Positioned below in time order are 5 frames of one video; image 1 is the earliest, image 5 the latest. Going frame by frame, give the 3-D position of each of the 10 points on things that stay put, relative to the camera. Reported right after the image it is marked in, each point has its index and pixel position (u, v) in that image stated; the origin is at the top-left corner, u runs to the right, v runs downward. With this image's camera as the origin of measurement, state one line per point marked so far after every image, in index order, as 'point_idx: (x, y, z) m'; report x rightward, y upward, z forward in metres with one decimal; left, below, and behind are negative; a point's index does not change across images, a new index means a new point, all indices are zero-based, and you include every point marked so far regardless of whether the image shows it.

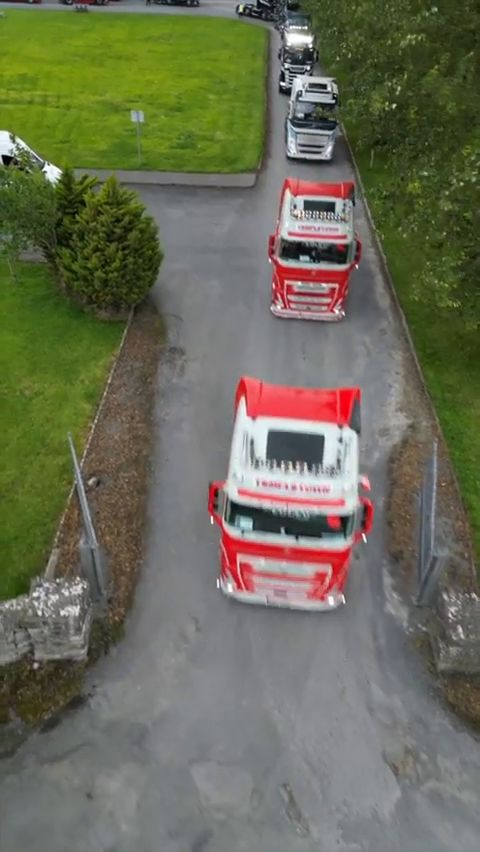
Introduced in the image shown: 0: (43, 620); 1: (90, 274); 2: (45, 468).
0: (-2.7, -2.7, +8.1) m
1: (-3.8, +3.8, +14.9) m
2: (-3.8, -0.8, +11.5) m
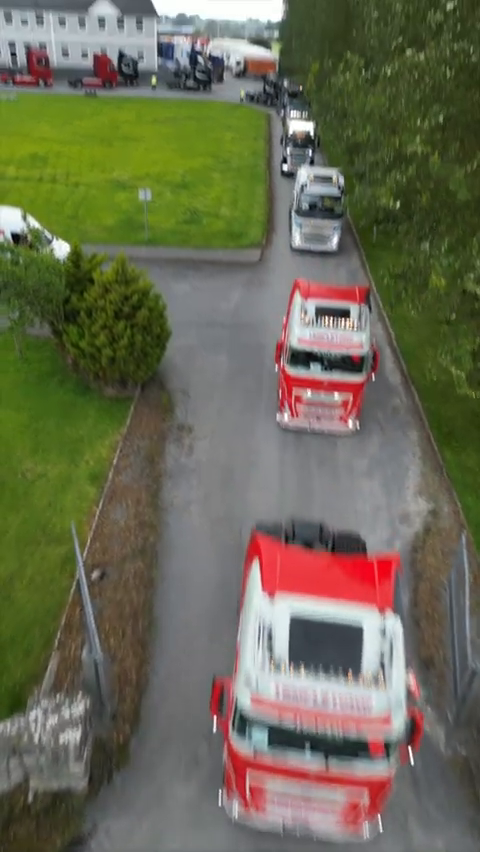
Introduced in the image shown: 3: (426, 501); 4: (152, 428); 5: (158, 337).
0: (-2.4, -3.9, +7.2) m
1: (-3.5, +1.8, +14.6) m
2: (-3.5, -2.4, +10.7) m
3: (+4.0, -1.6, +12.7) m
4: (-2.1, 0.0, +14.4) m
5: (-2.1, +2.3, +15.2) m
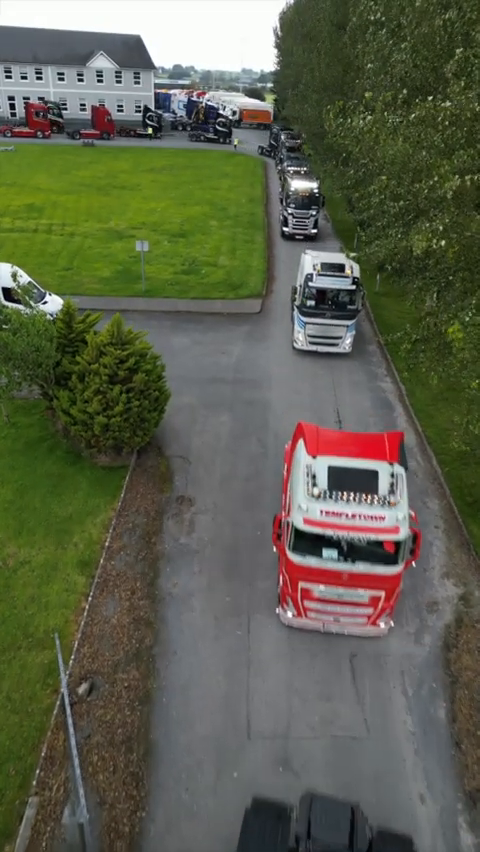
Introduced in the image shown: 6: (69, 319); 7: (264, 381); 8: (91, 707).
0: (-2.3, -5.1, +5.7) m
1: (-3.4, +0.2, +13.5) m
2: (-3.4, -3.8, +9.3) m
3: (+4.1, -3.0, +11.3) m
4: (-2.0, -1.7, +13.2) m
5: (-2.0, +0.6, +14.1) m
6: (-4.2, +2.6, +14.4) m
7: (+0.8, +1.4, +18.5) m
8: (-2.2, -4.2, +8.9) m
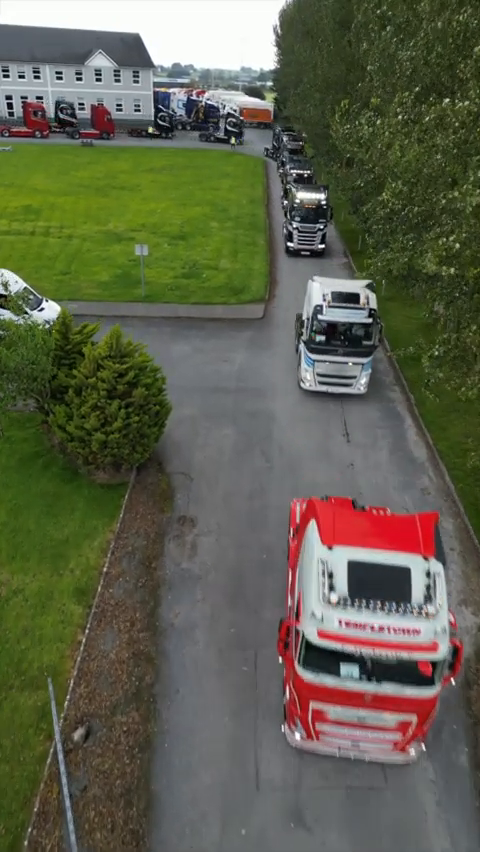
0: (-2.1, -5.5, +5.1) m
1: (-3.3, -0.2, +12.8) m
2: (-3.3, -4.2, +8.7) m
3: (+4.2, -3.4, +10.7) m
4: (-1.9, -2.1, +12.6) m
5: (-1.9, +0.2, +13.5) m
6: (-4.1, +2.2, +13.8) m
7: (+0.8, +1.1, +17.9) m
8: (-2.1, -4.6, +8.3) m
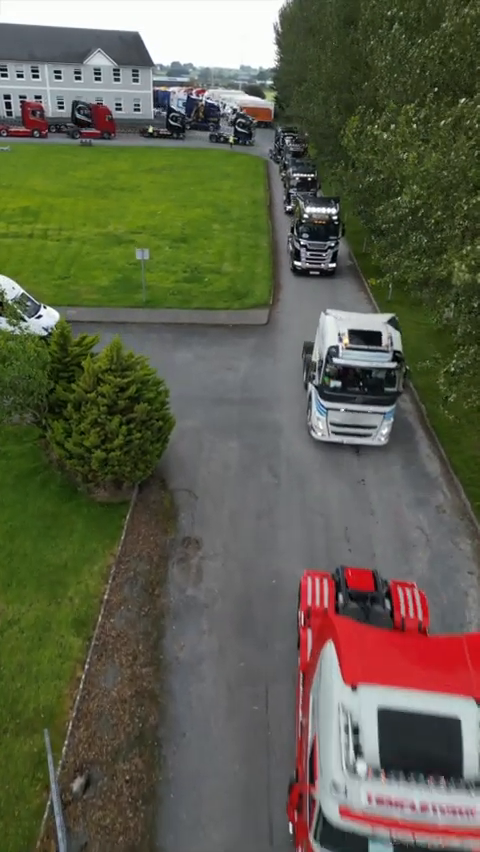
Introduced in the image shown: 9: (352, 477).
0: (-2.0, -5.8, +4.5) m
1: (-3.2, -0.5, +12.2) m
2: (-3.1, -4.6, +8.1) m
3: (+4.4, -3.7, +10.1) m
4: (-1.8, -2.4, +12.0) m
5: (-1.8, -0.1, +12.9) m
6: (-3.9, +1.9, +13.2) m
7: (+1.0, +0.7, +17.3) m
8: (-2.0, -5.0, +7.7) m
9: (+2.7, -1.2, +14.1) m
